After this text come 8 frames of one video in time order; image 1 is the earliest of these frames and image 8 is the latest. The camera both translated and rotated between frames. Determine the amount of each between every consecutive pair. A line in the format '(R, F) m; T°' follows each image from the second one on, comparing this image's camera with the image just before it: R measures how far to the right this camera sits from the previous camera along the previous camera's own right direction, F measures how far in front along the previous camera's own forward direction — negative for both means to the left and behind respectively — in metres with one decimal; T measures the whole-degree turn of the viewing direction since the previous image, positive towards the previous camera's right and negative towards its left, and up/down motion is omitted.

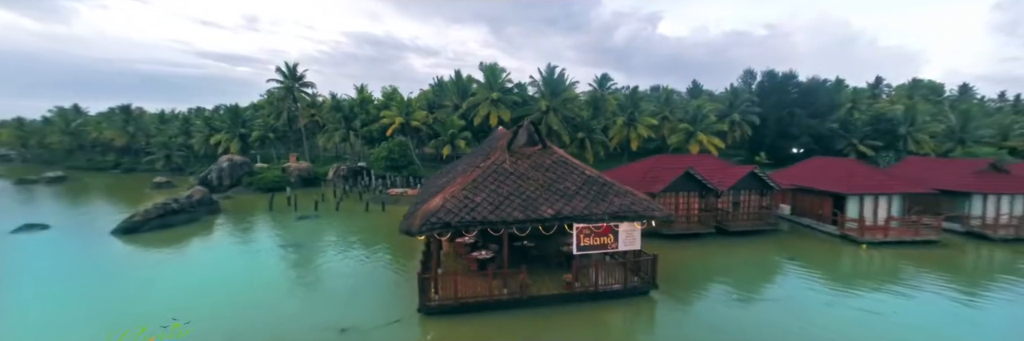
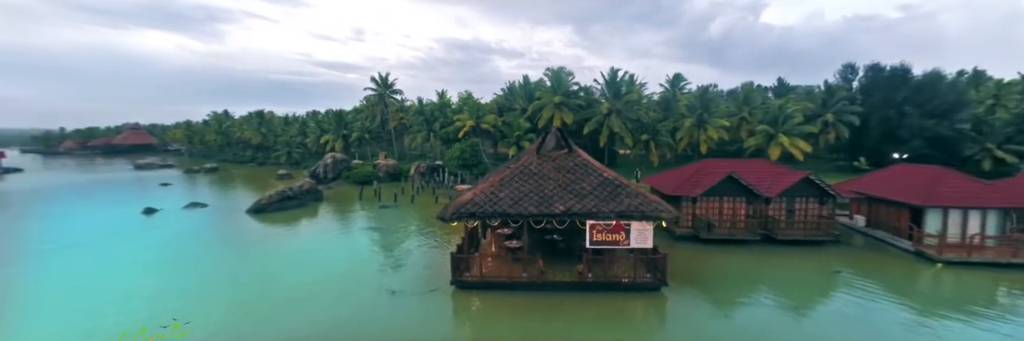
(+1.7, -1.3) m; -12°
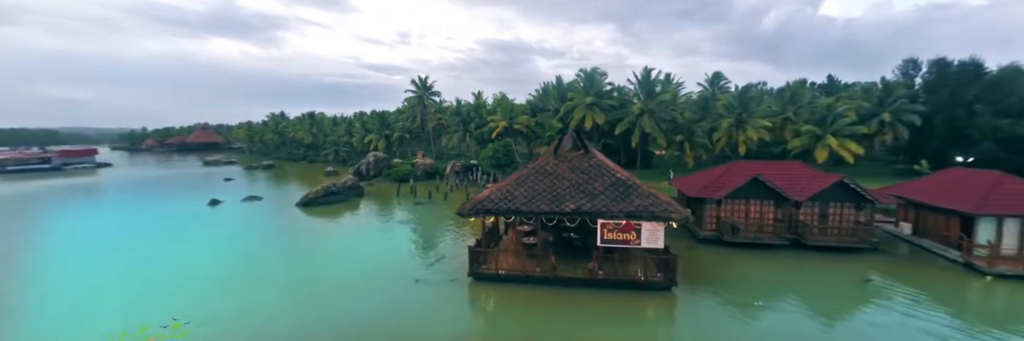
(+0.7, -0.5) m; -6°
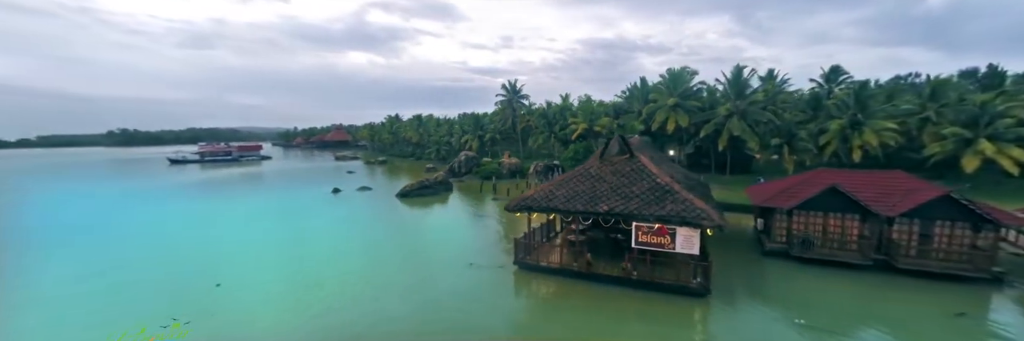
(+1.8, -0.9) m; -14°
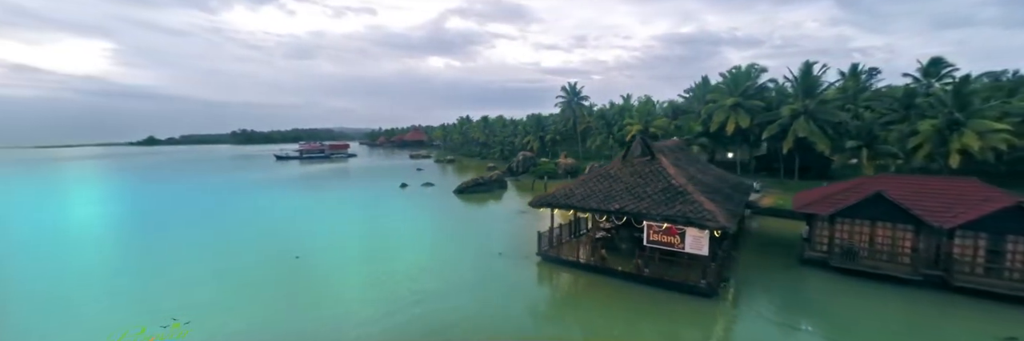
(+1.7, -0.8) m; -10°
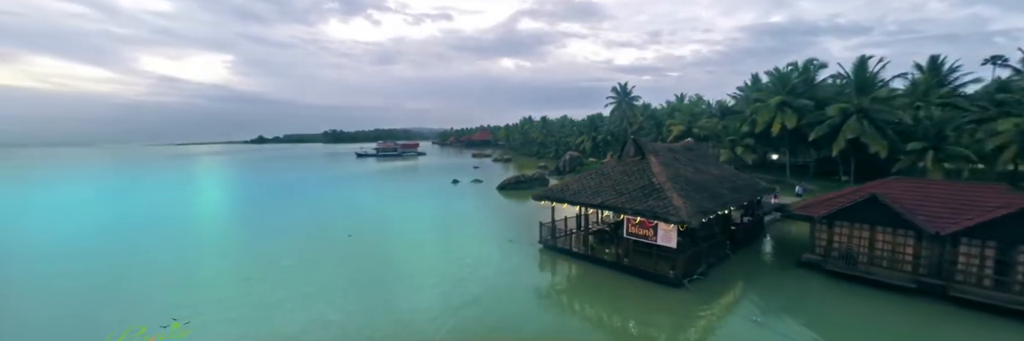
(+2.6, -1.3) m; -10°
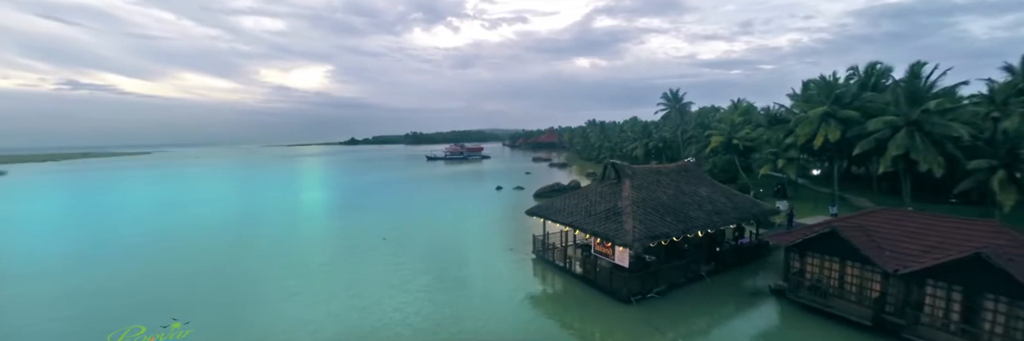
(+3.6, -1.3) m; -11°
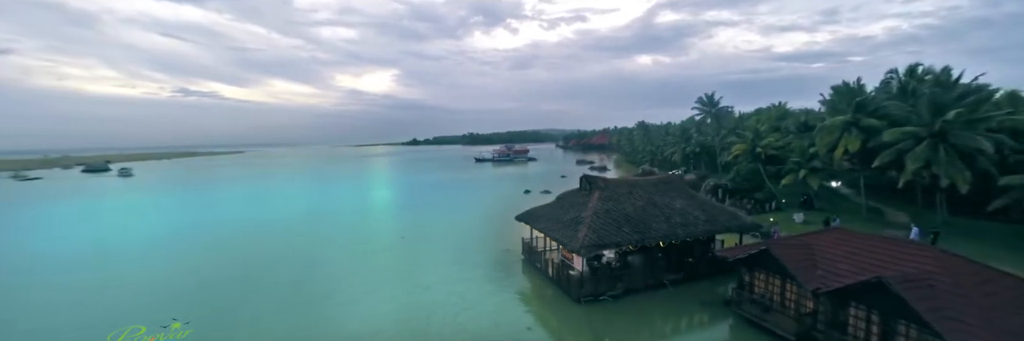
(+3.3, -1.5) m; -9°
